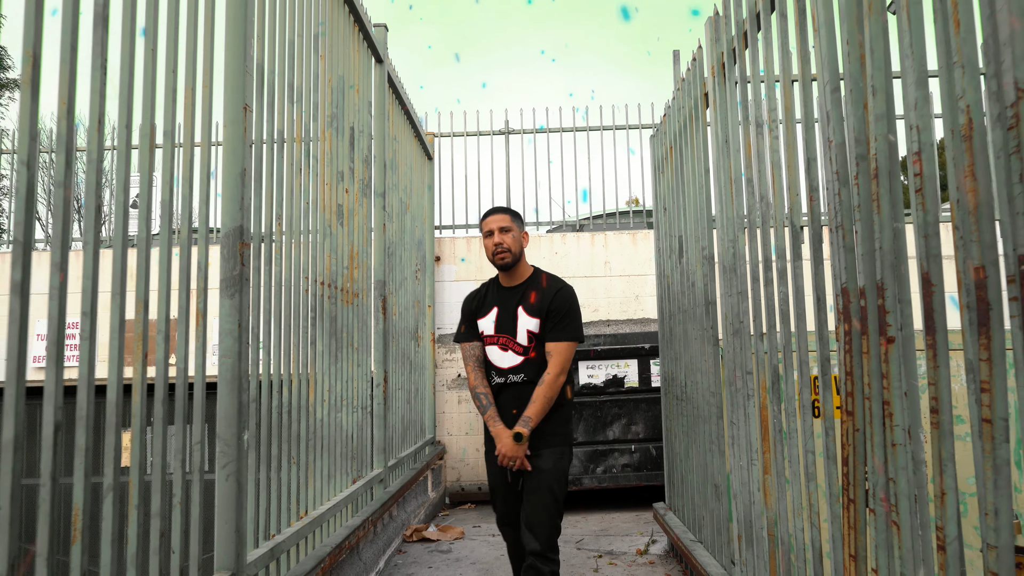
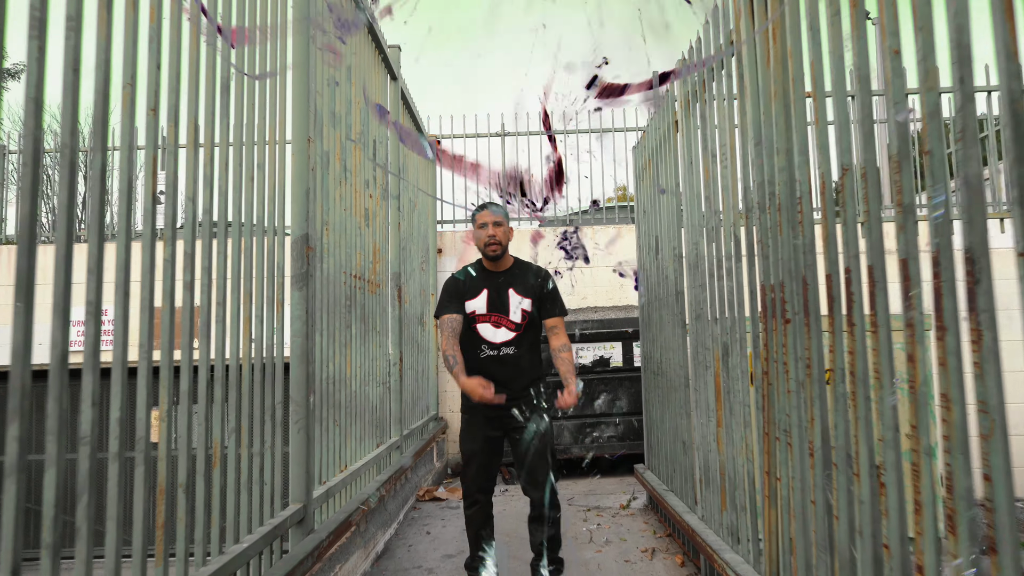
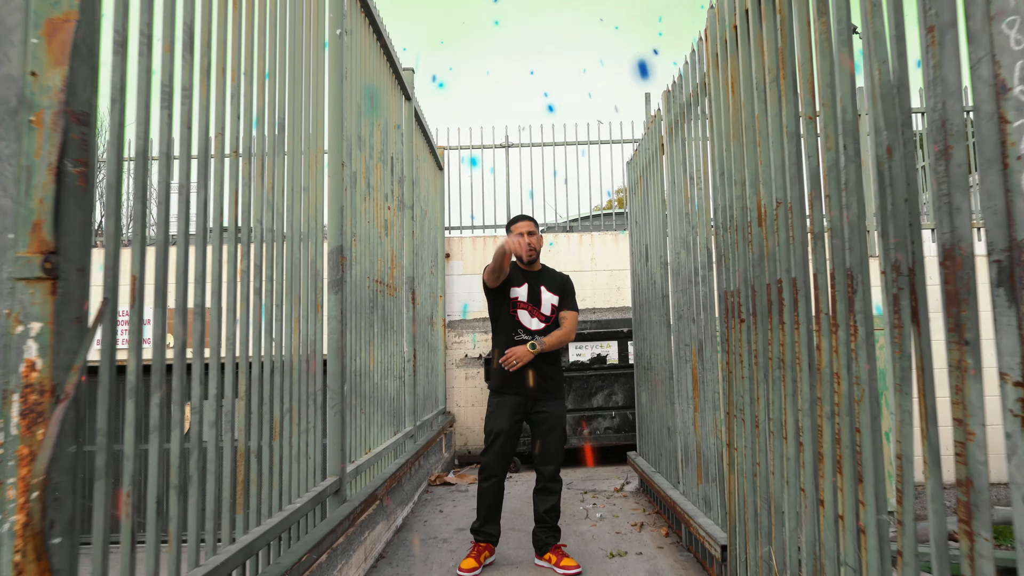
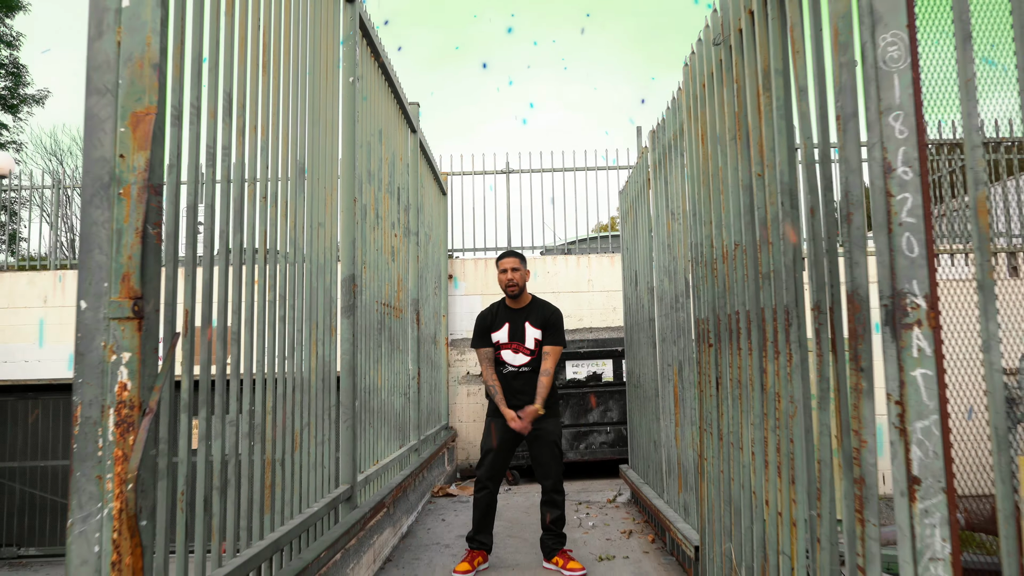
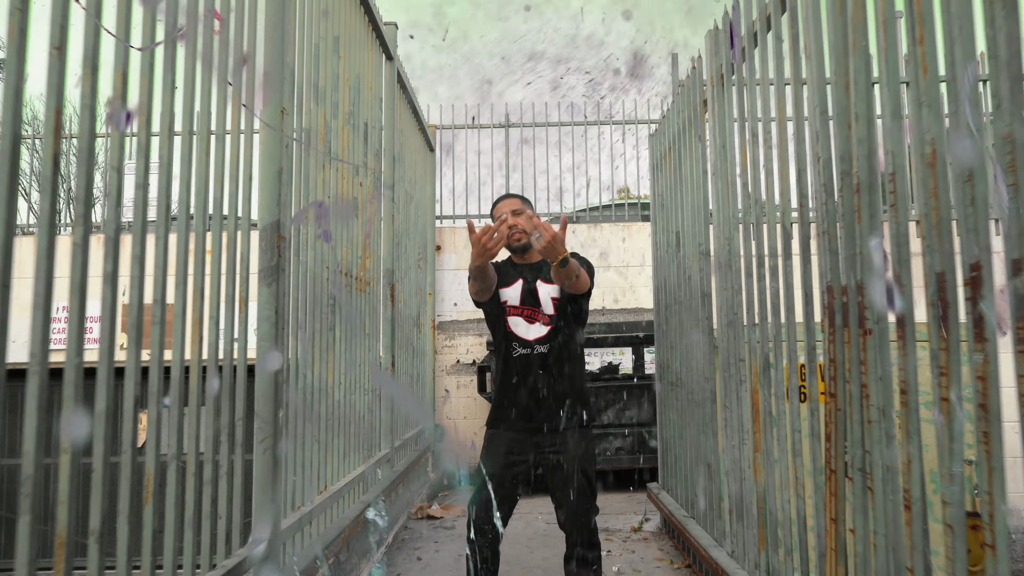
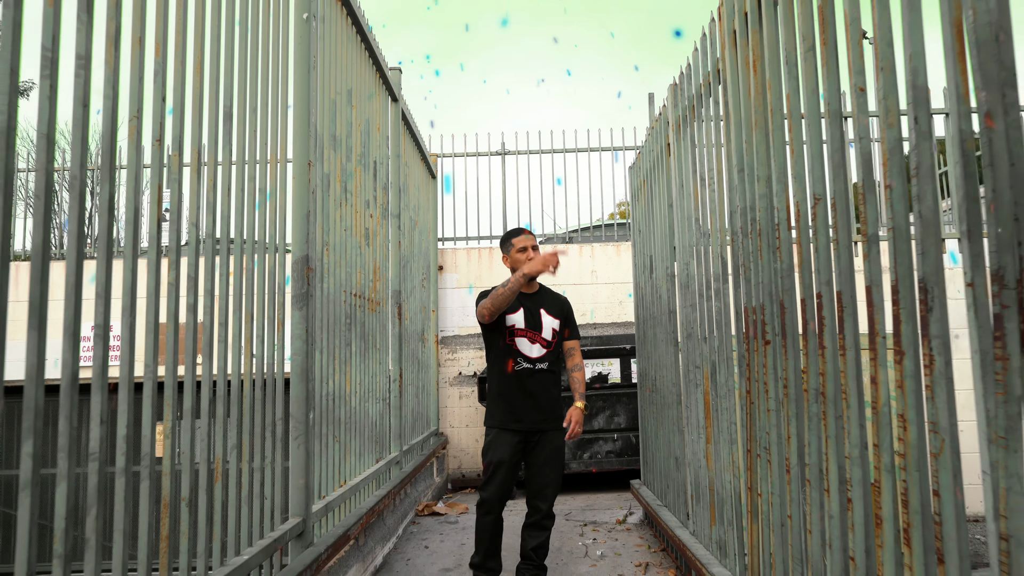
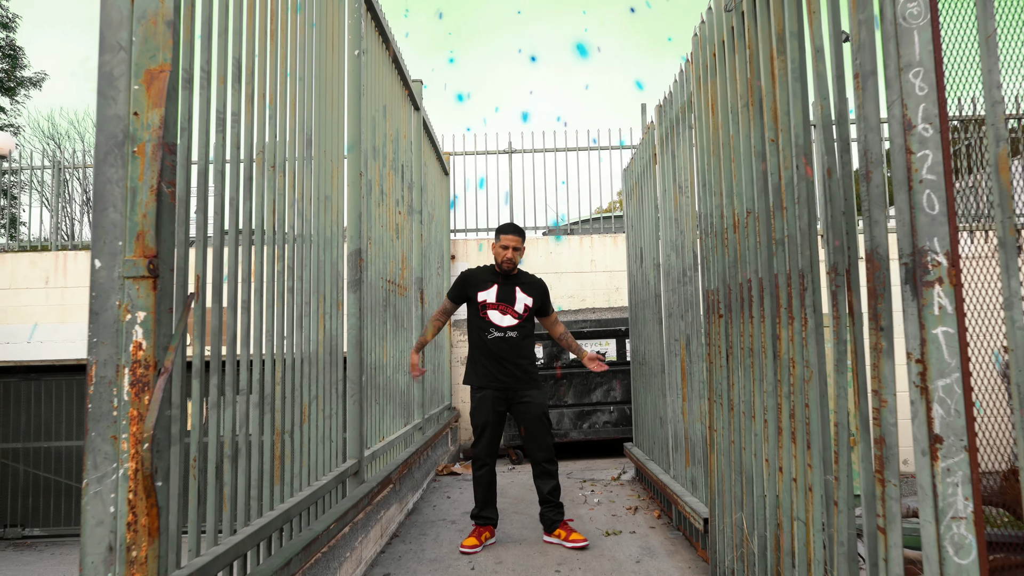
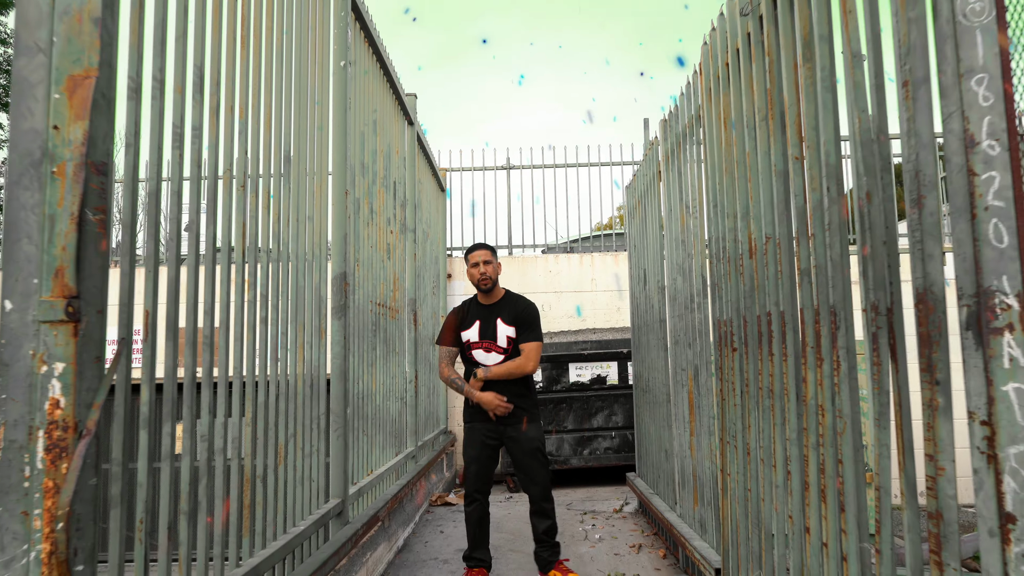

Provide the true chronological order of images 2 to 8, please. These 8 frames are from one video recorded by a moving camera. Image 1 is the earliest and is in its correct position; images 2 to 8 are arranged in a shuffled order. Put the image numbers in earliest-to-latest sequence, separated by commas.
6, 8, 4, 7, 3, 2, 5
